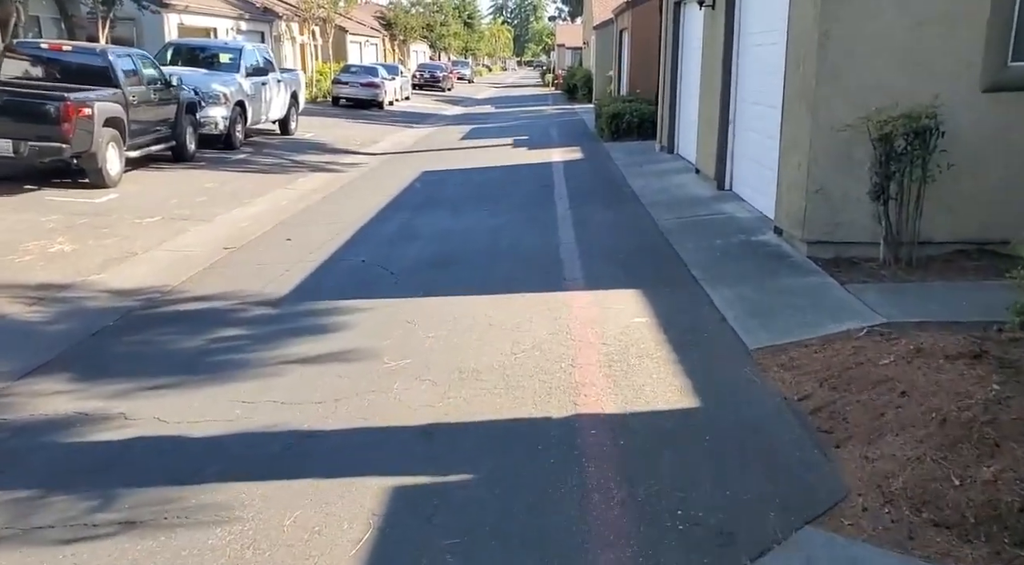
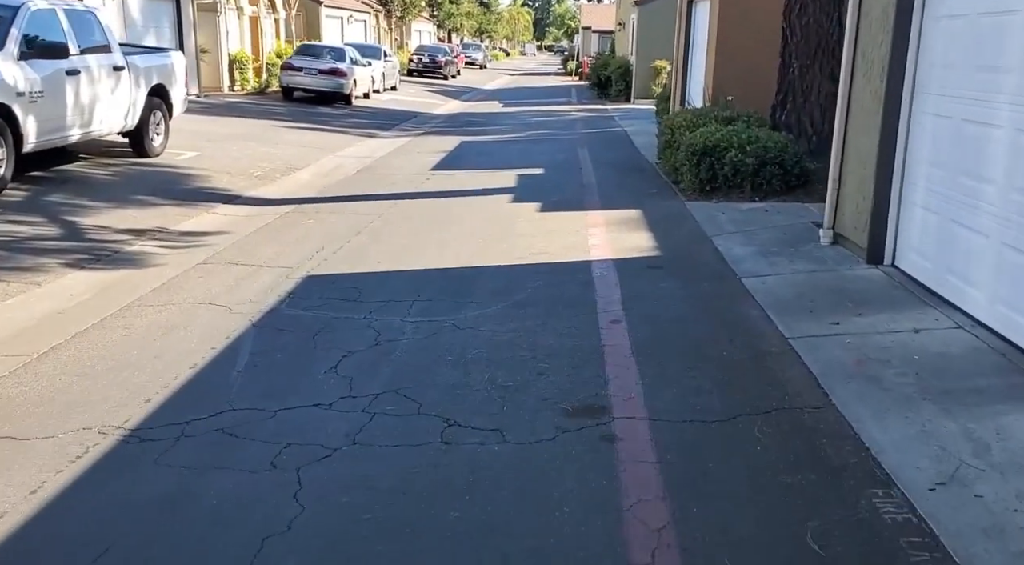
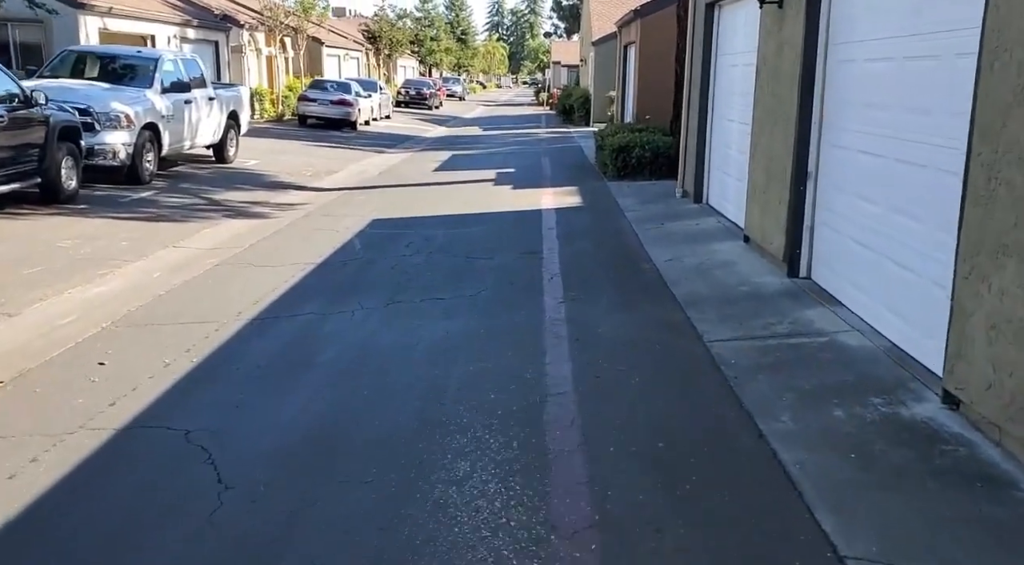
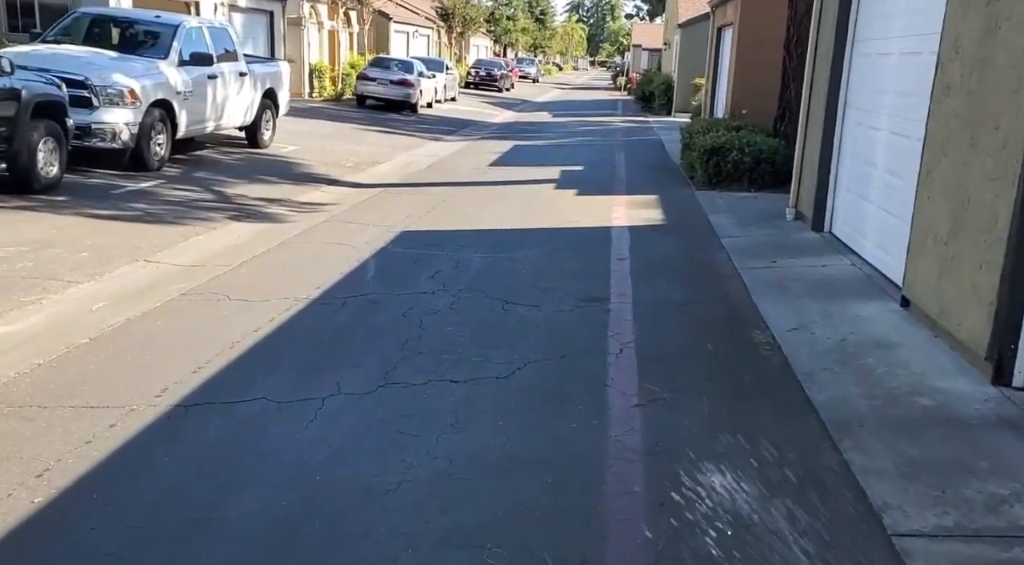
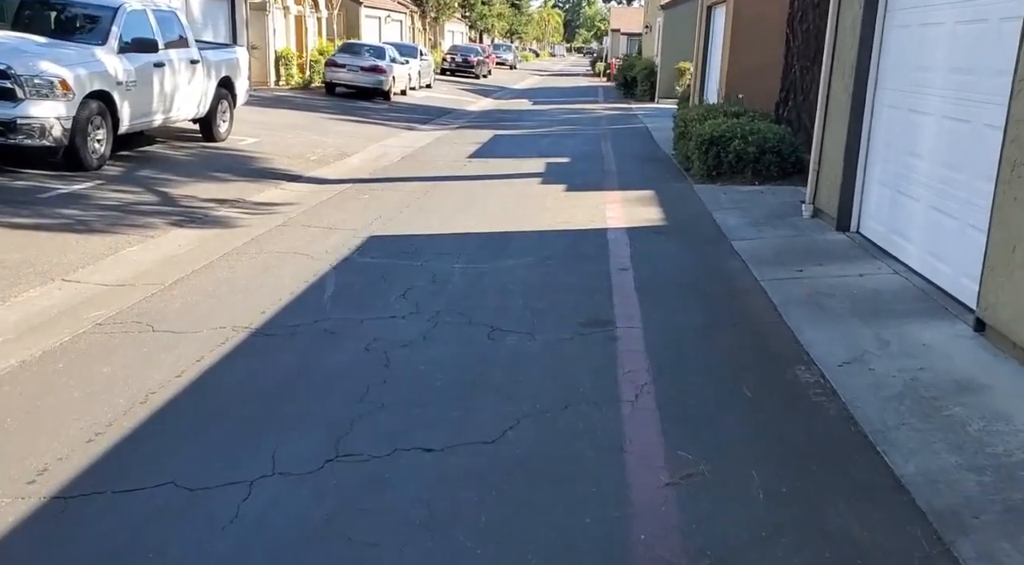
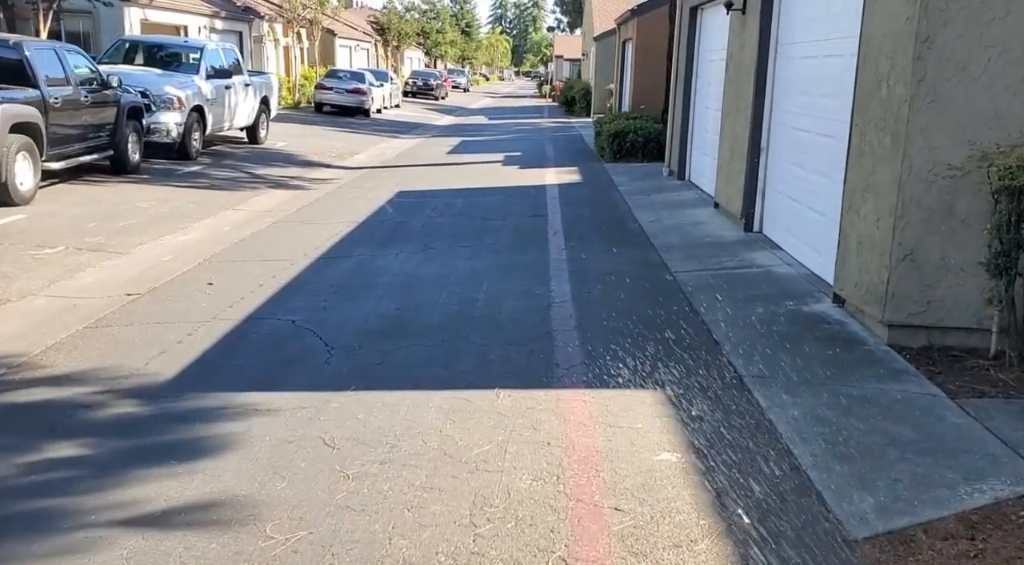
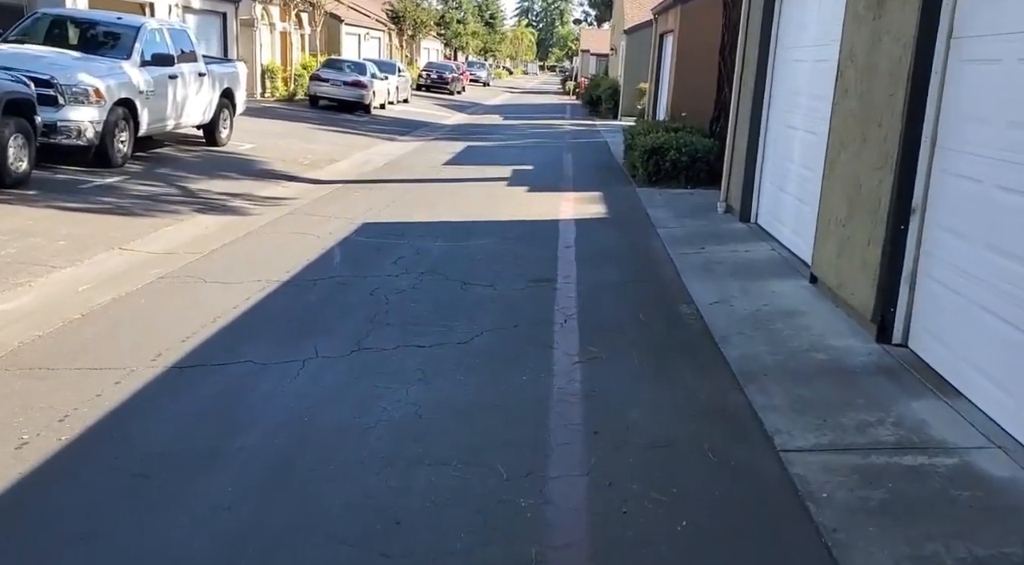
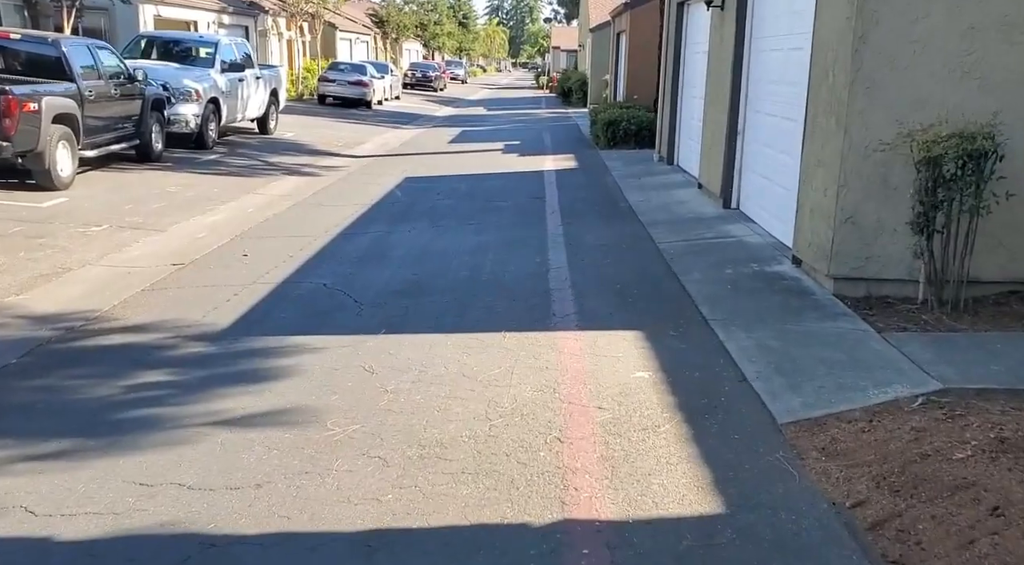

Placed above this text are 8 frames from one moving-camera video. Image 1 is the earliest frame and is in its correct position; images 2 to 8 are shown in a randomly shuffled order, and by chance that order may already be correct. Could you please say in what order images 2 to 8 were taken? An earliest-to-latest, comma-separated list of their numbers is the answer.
8, 6, 3, 7, 4, 5, 2
